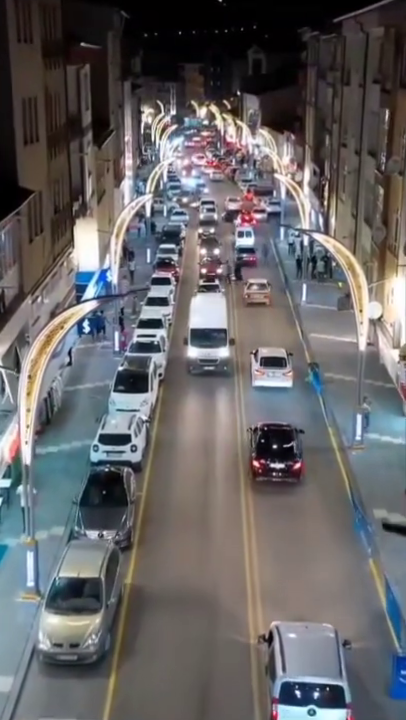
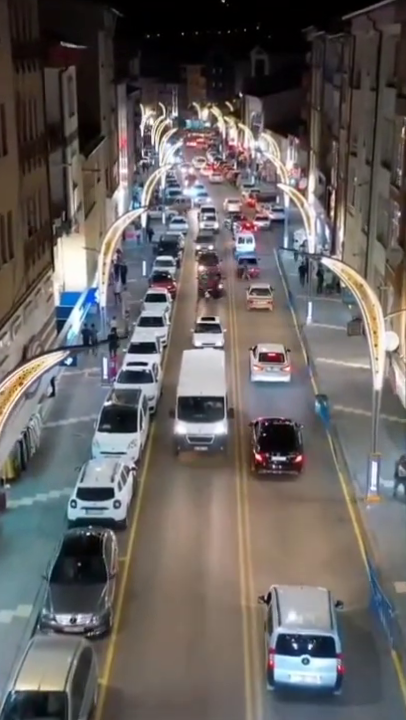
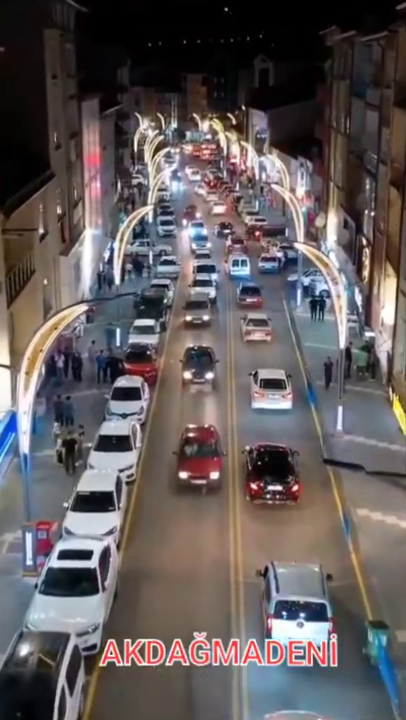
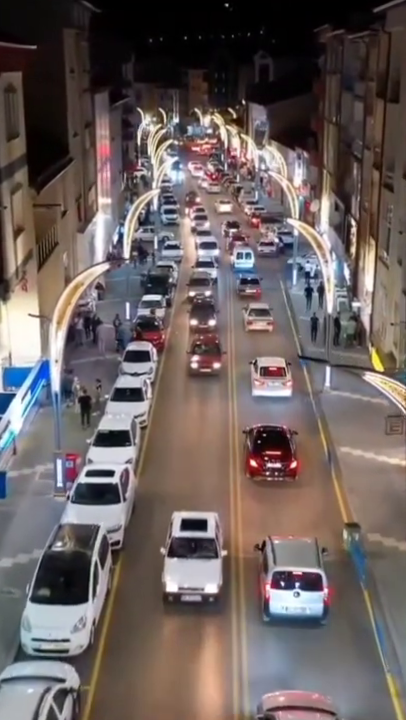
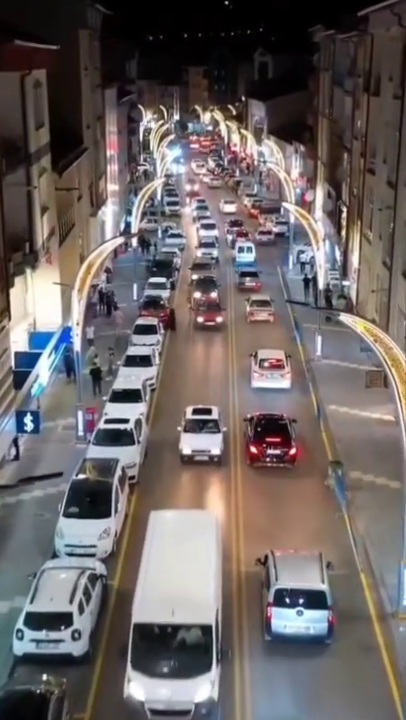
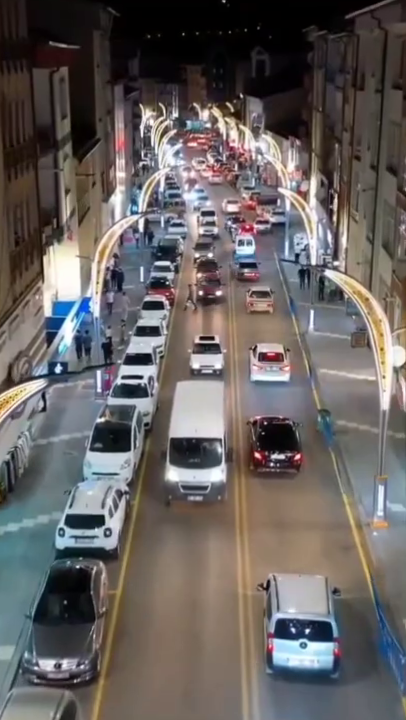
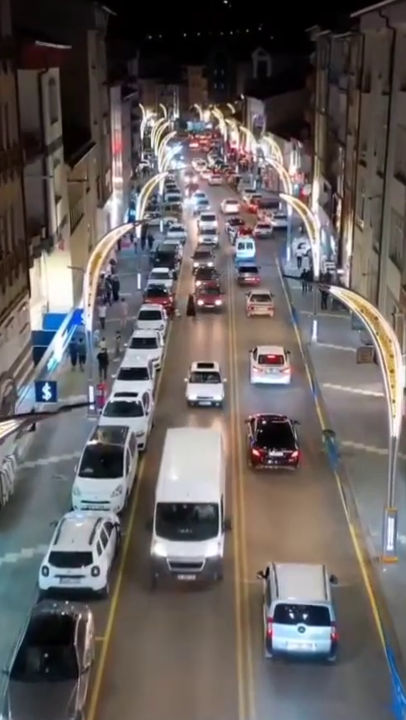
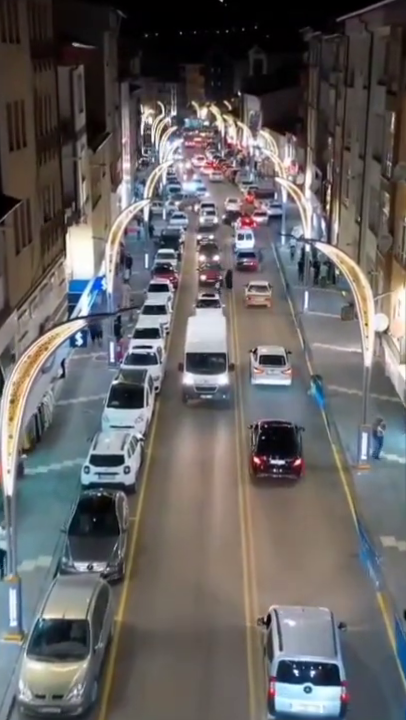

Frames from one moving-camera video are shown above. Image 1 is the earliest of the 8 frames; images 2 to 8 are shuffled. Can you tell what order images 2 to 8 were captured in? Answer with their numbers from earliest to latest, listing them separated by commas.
8, 2, 6, 7, 5, 4, 3
